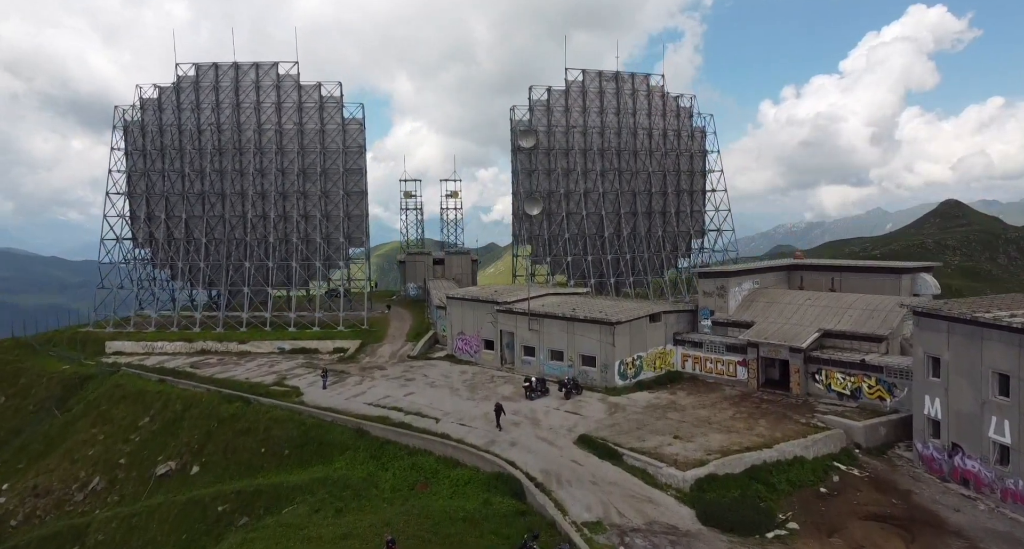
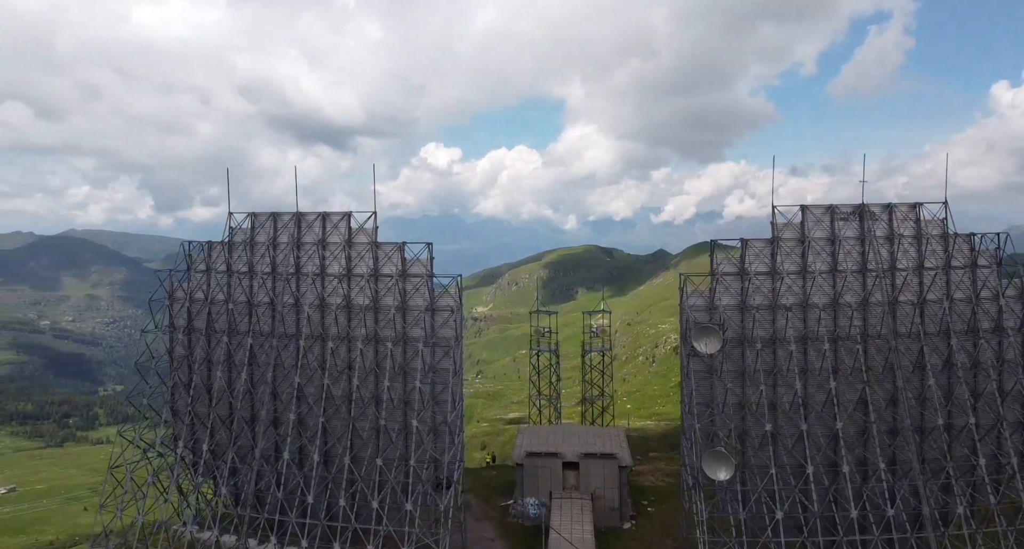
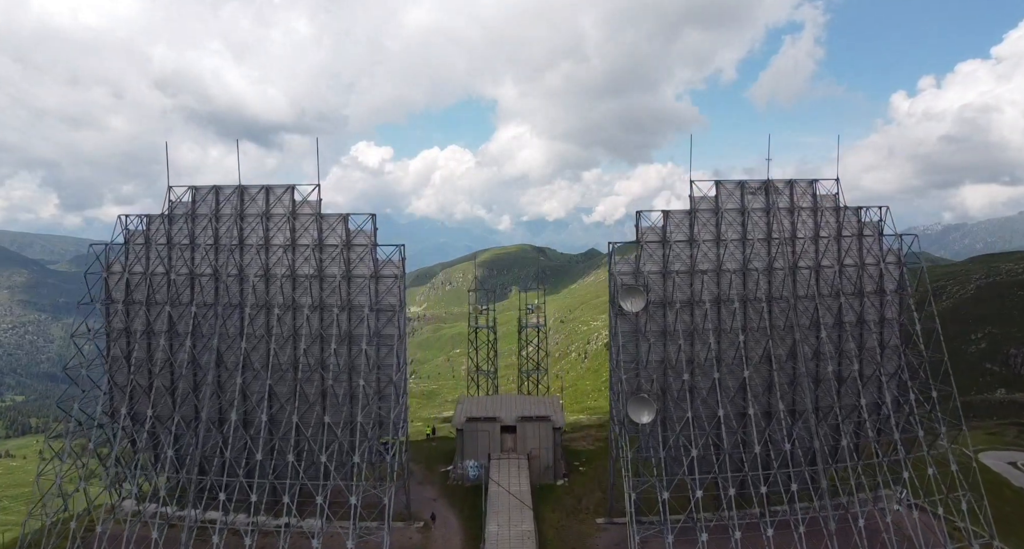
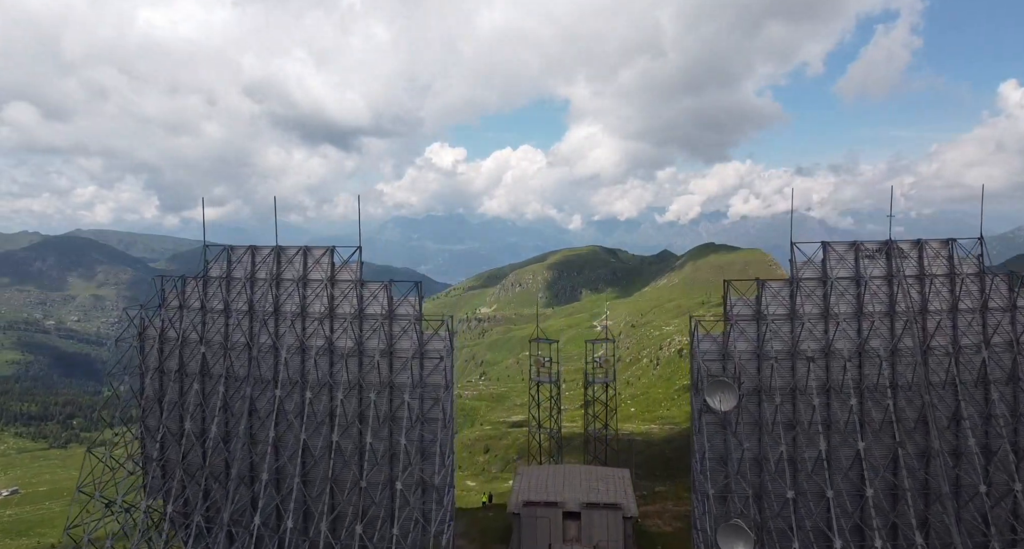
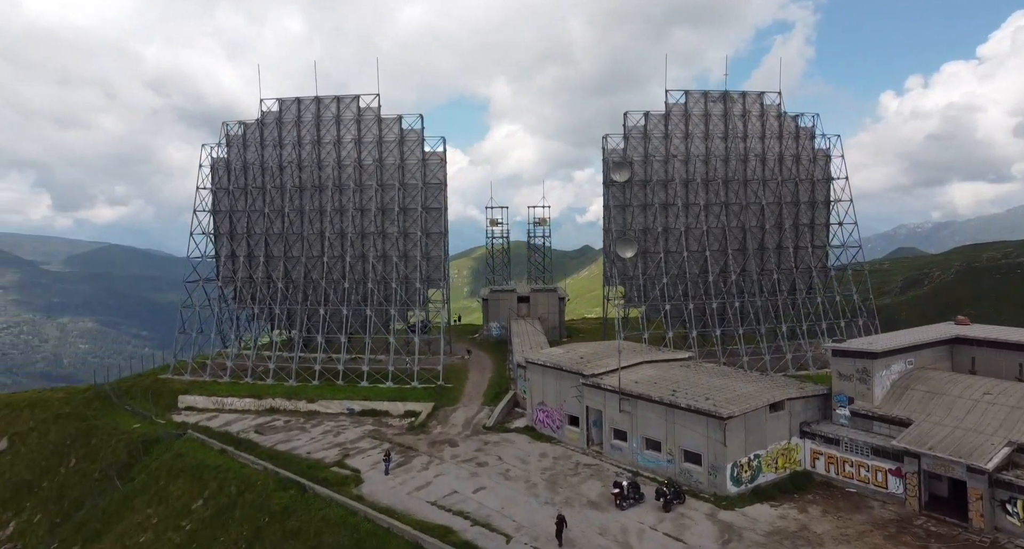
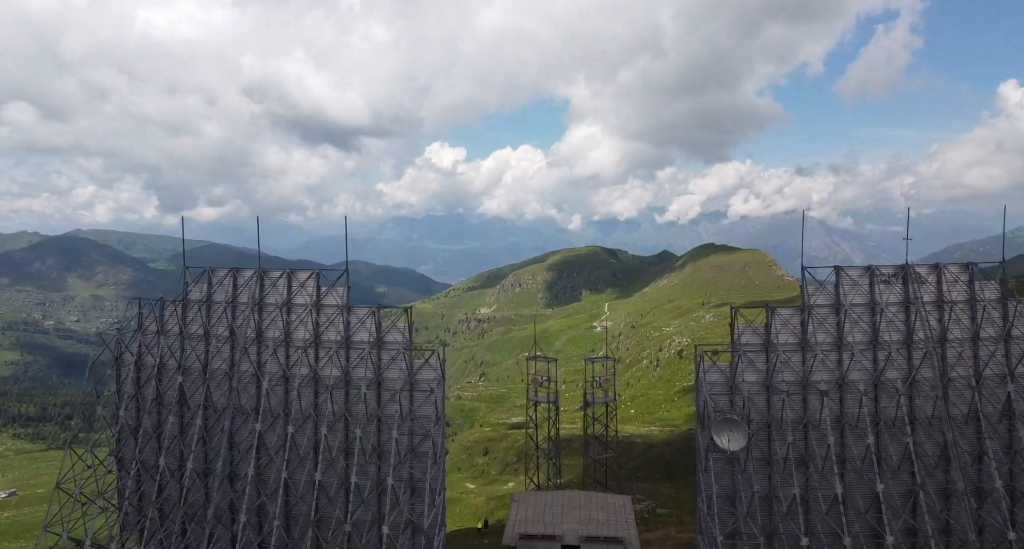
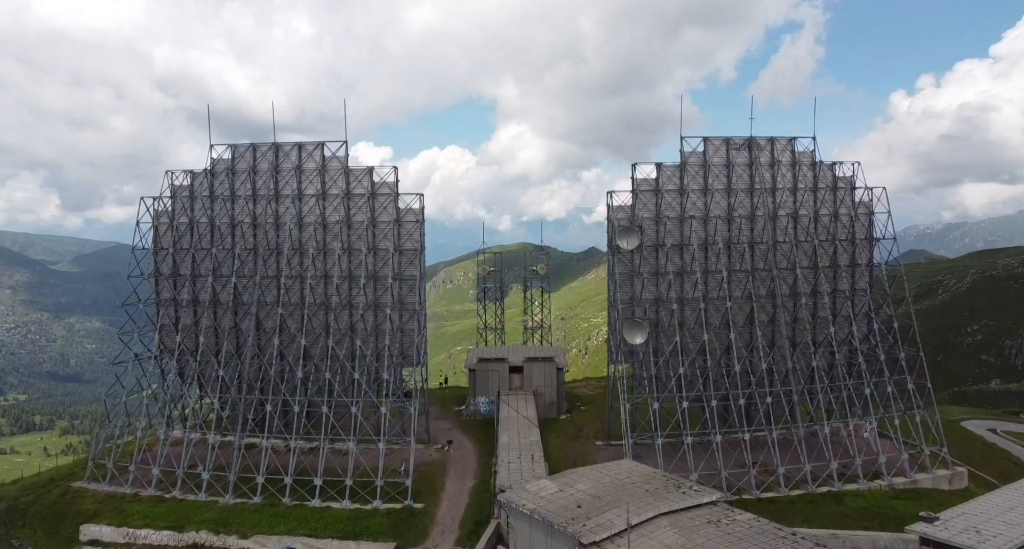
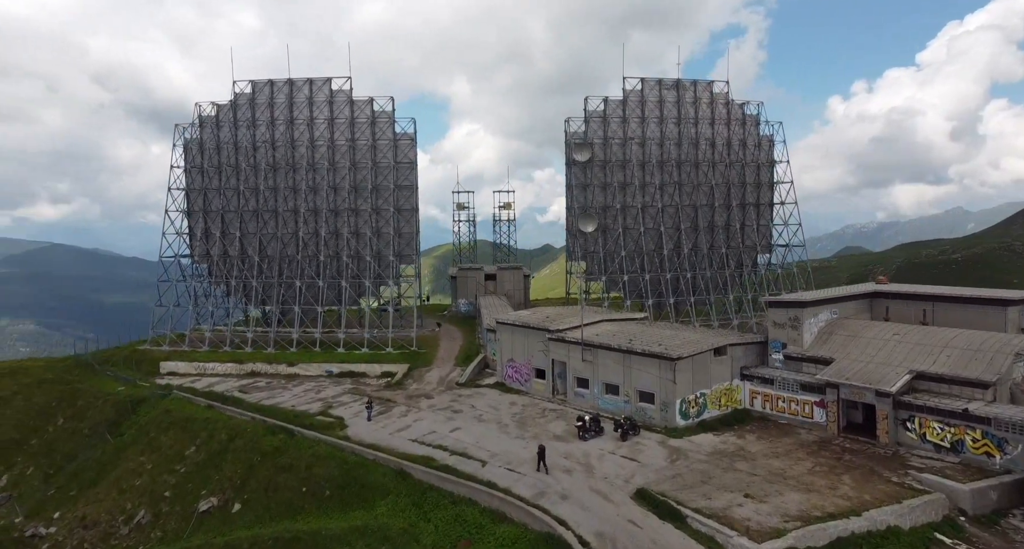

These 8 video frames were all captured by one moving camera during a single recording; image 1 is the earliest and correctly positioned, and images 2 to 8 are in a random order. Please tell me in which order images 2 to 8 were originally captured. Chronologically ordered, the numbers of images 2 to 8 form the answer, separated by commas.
8, 5, 7, 3, 2, 4, 6
